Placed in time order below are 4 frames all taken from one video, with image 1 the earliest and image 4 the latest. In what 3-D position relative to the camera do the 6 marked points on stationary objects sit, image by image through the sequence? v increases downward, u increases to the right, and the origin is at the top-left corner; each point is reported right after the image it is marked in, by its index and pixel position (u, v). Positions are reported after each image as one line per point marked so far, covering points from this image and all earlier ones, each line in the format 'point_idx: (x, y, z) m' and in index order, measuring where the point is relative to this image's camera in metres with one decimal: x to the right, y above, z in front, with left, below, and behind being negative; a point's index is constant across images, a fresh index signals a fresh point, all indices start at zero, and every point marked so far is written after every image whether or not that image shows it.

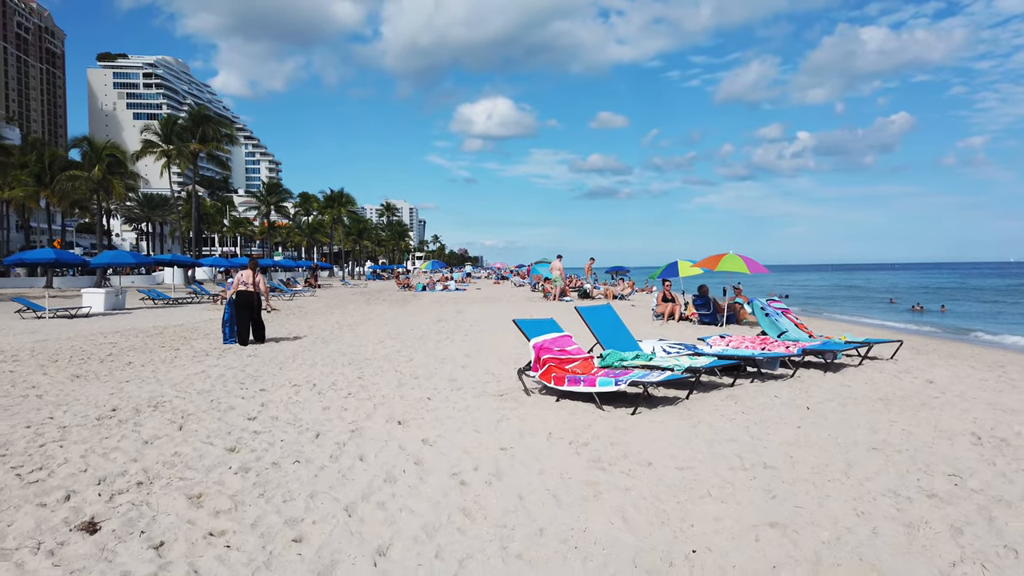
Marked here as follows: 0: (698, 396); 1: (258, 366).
0: (+1.5, -0.8, +6.0) m
1: (-2.9, -0.9, +9.0) m
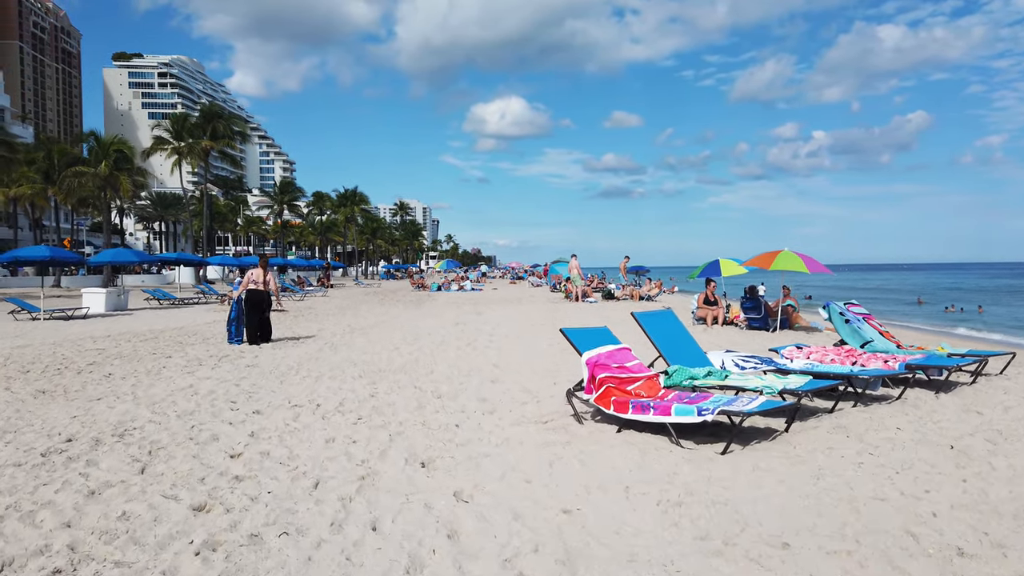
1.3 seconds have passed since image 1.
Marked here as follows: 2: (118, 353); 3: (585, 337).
0: (+1.8, -0.9, +4.8) m
1: (-2.6, -0.9, +7.8) m
2: (-5.1, -0.8, +10.0) m
3: (+0.5, -0.4, +5.6) m
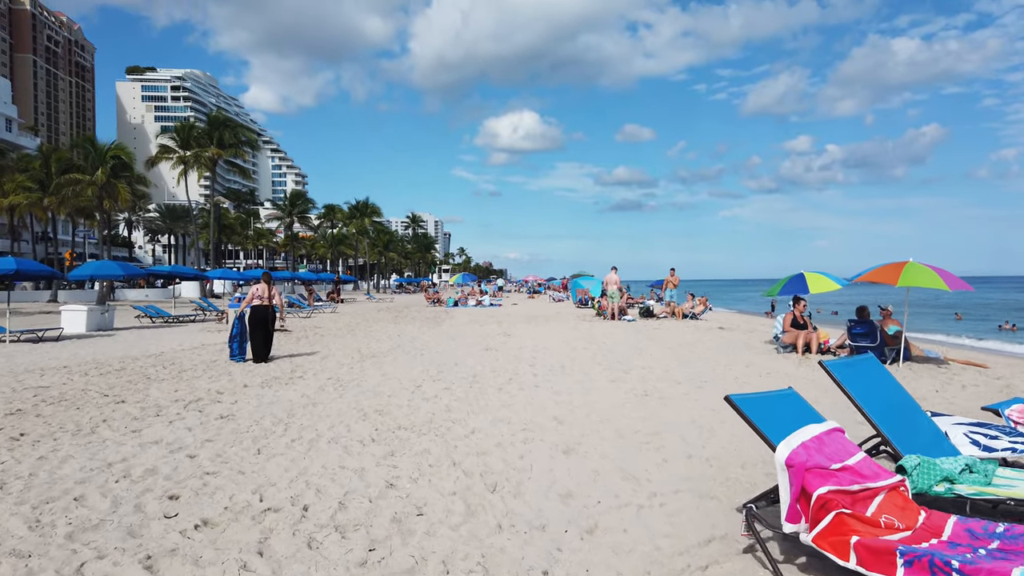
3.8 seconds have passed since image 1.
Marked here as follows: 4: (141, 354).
0: (+2.3, -1.0, +2.4) m
1: (-2.0, -1.1, +5.5) m
2: (-4.5, -1.1, +7.7) m
3: (+1.0, -0.5, +3.2) m
4: (-5.7, -1.0, +11.9) m
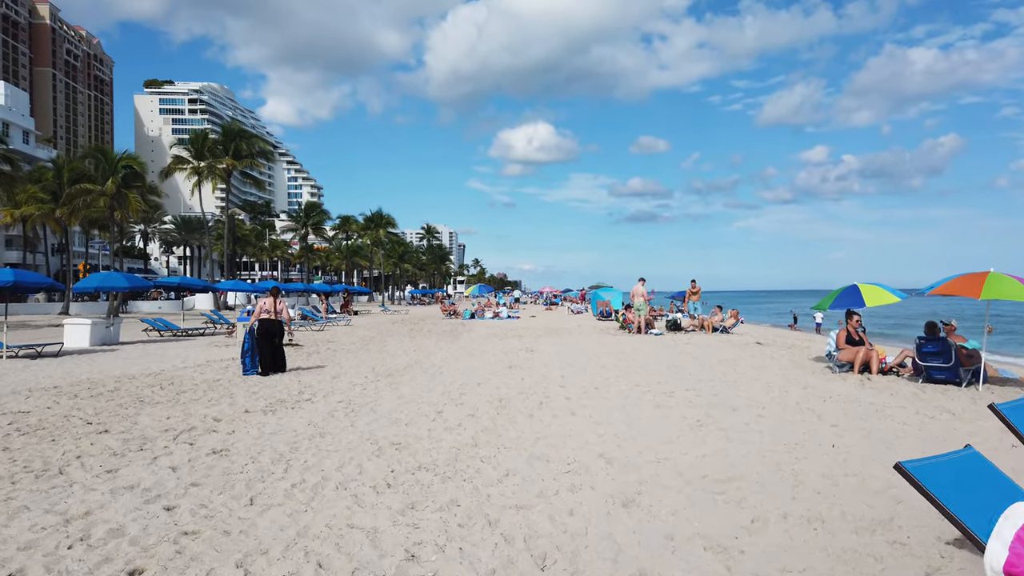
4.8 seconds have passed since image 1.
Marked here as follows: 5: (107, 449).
0: (+2.5, -1.0, +1.4) m
1: (-1.8, -1.2, +4.6) m
2: (-4.2, -1.2, +6.9) m
3: (+1.3, -0.6, +2.3) m
4: (-5.3, -1.2, +11.0) m
5: (-3.0, -1.2, +5.7) m
